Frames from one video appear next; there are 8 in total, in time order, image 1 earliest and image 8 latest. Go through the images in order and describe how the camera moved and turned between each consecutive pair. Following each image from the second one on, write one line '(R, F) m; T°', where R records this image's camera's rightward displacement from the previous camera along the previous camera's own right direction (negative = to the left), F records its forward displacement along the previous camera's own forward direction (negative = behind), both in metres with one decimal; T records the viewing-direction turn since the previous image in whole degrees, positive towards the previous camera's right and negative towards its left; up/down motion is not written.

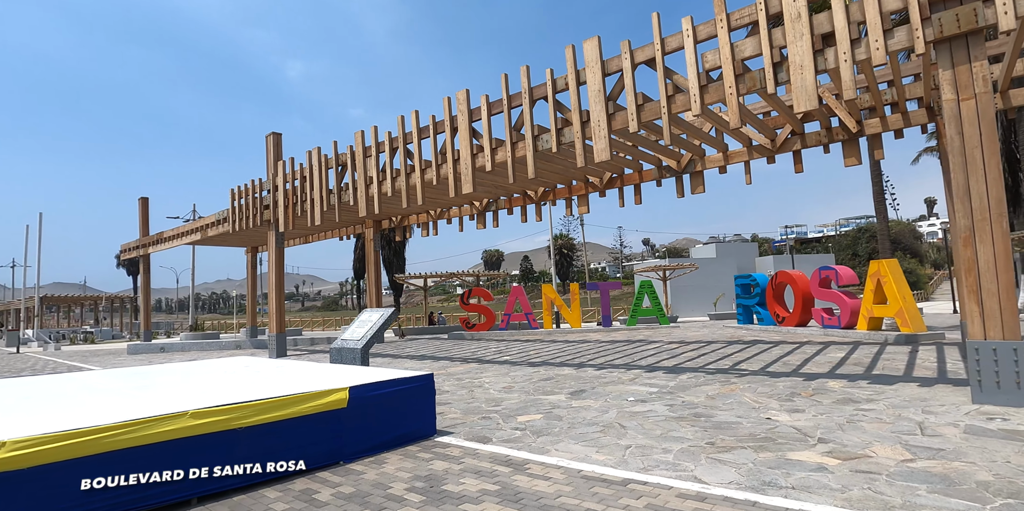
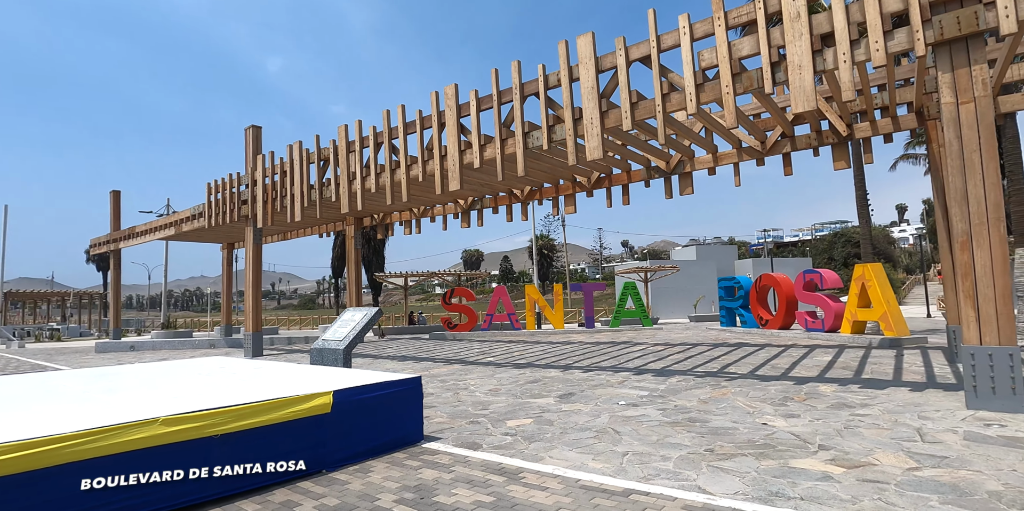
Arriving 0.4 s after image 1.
(-0.1, +0.2) m; +2°
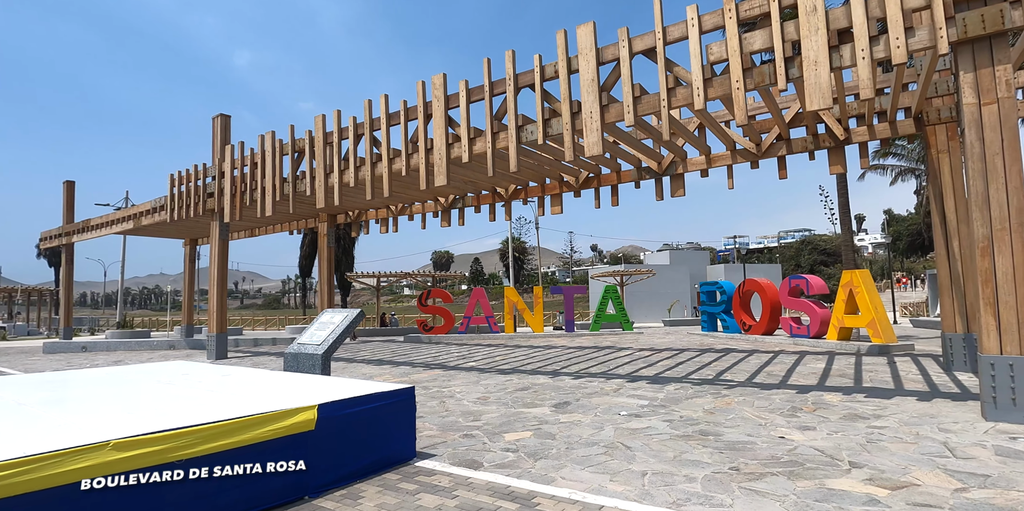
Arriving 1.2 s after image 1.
(-0.3, +0.5) m; +3°
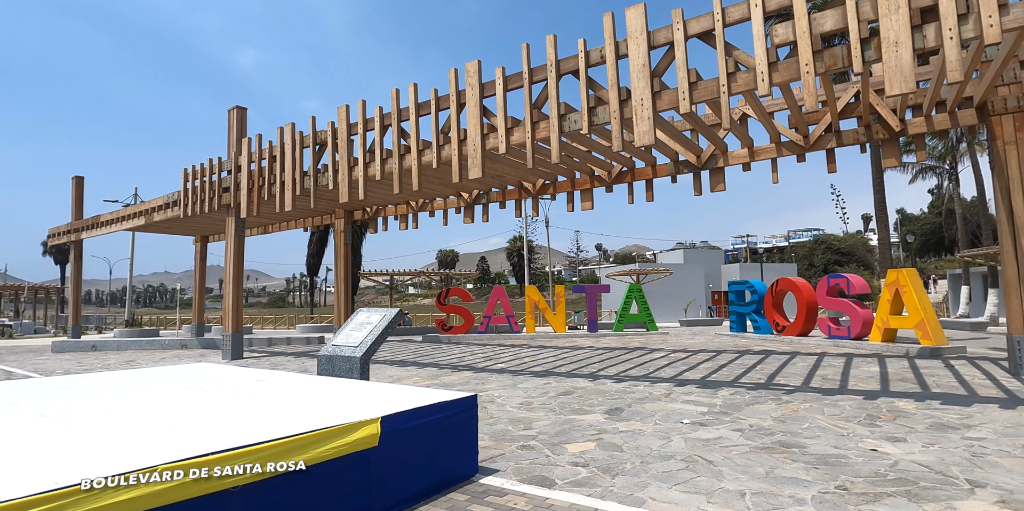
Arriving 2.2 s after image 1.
(-0.6, +0.5) m; 0°
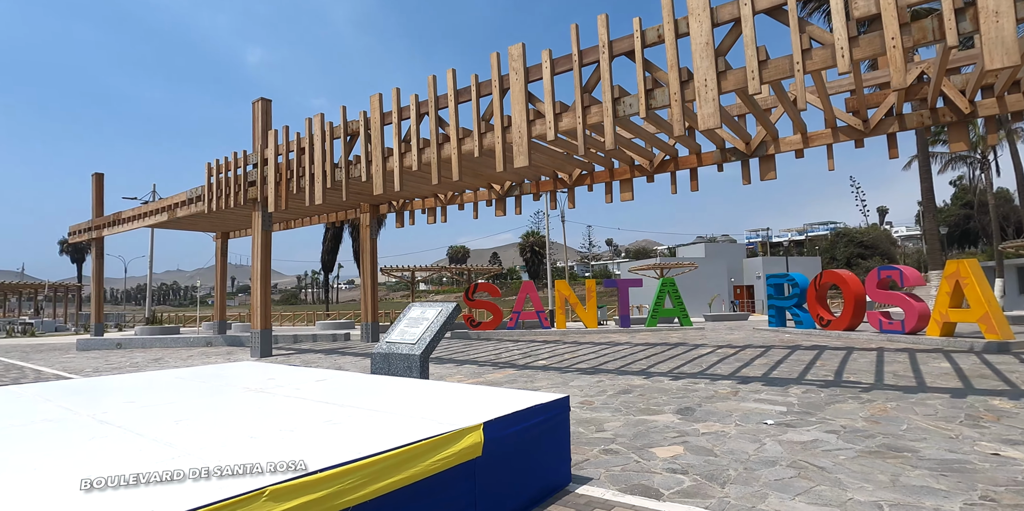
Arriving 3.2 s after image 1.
(-0.7, +0.4) m; -1°
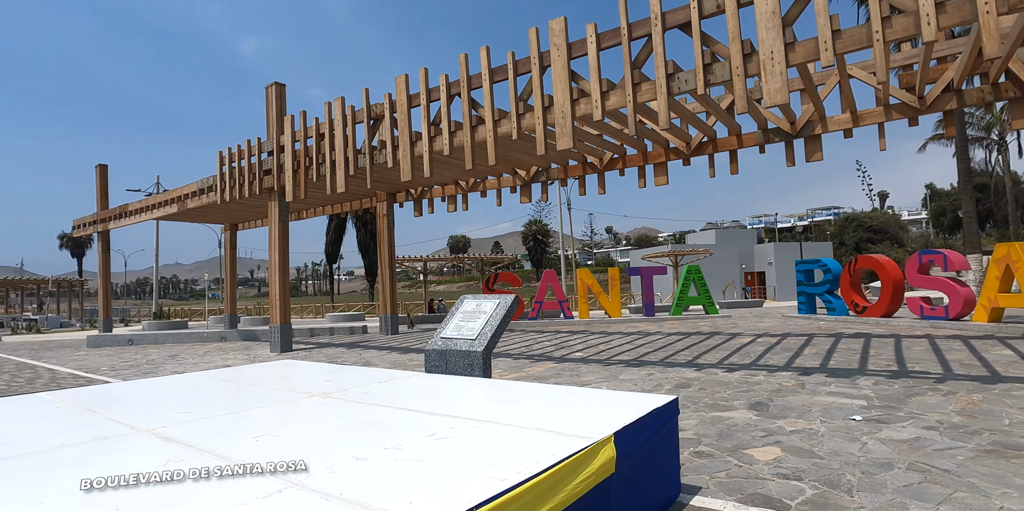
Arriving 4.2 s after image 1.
(-0.7, +0.4) m; 0°
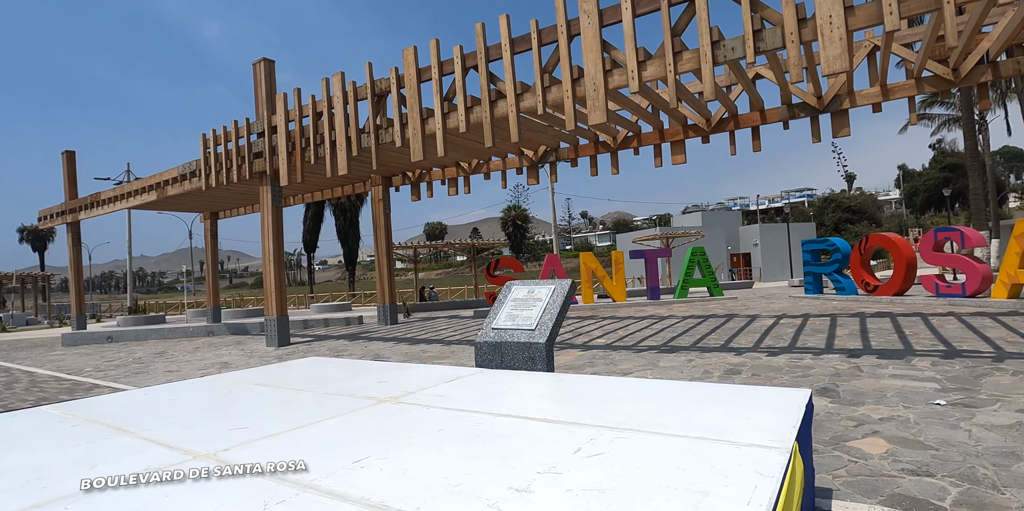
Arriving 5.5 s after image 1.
(-0.8, +0.5) m; +3°
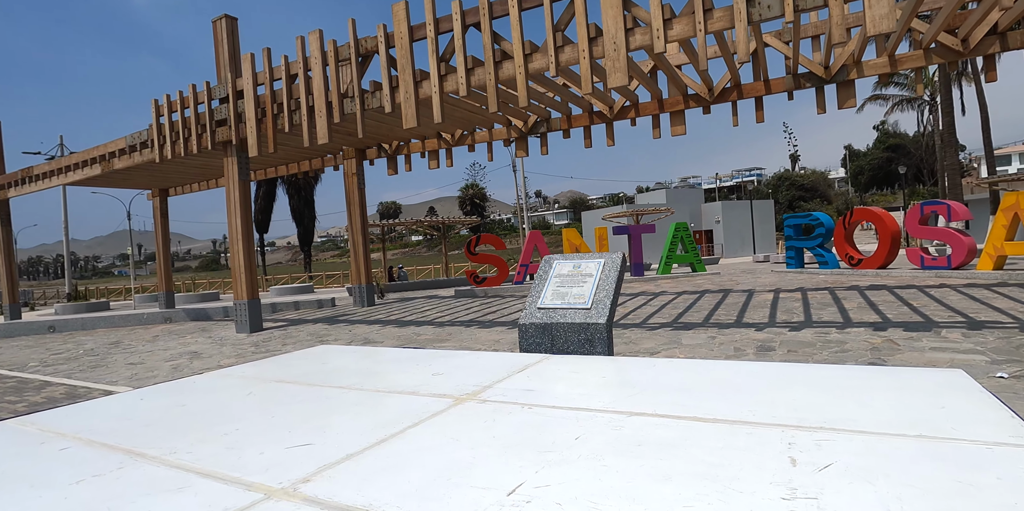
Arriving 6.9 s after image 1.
(-0.8, +0.6) m; +5°
